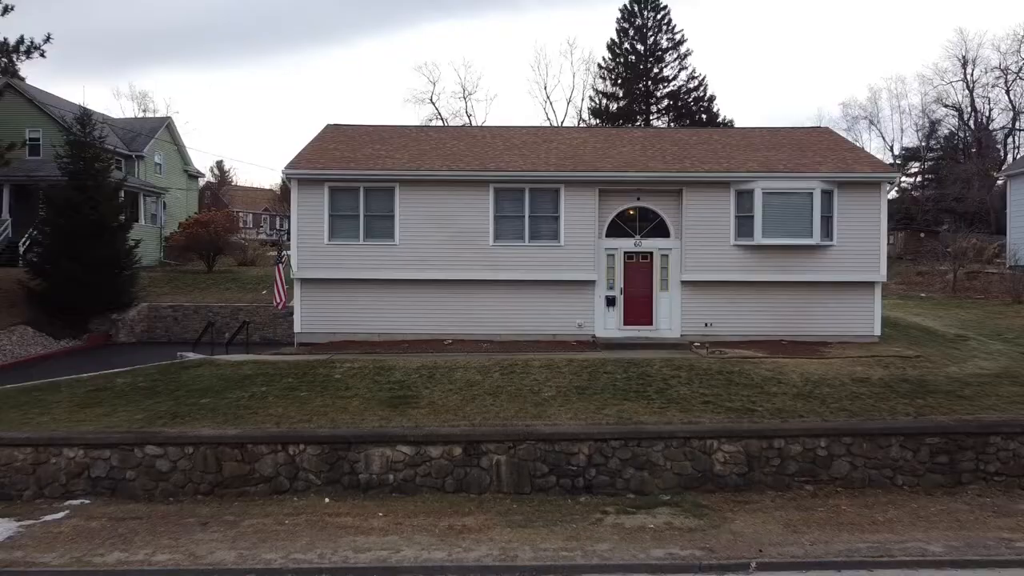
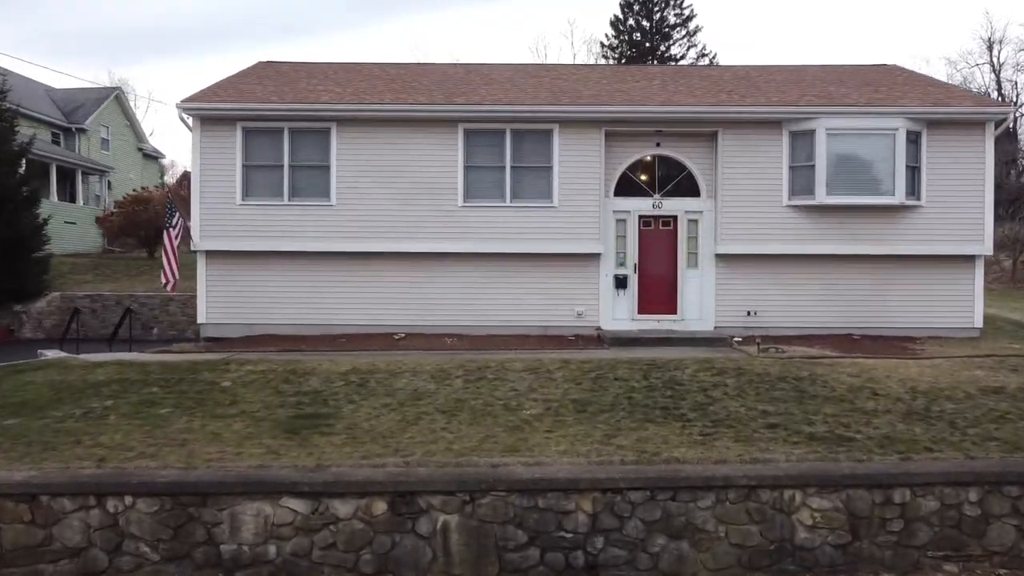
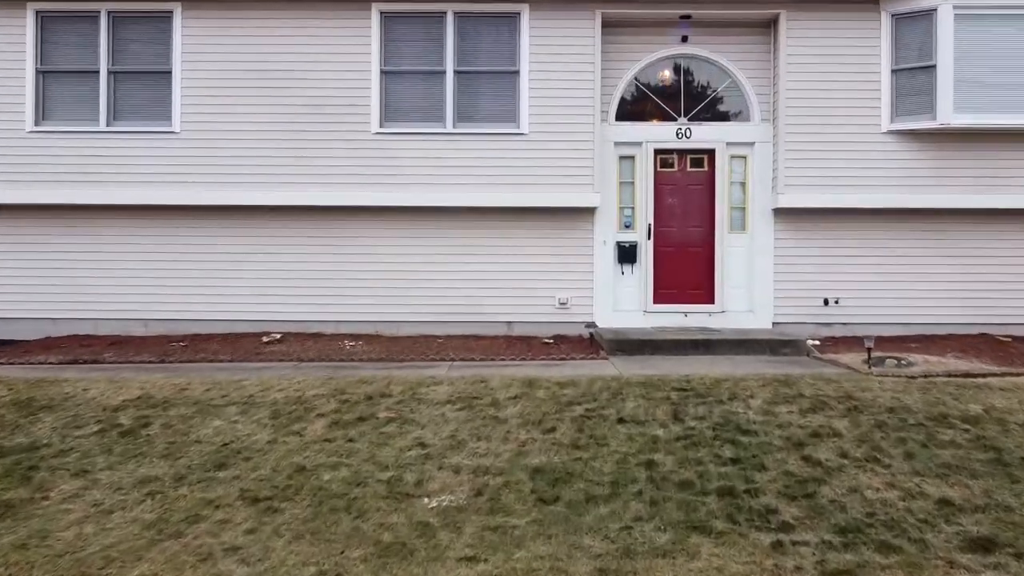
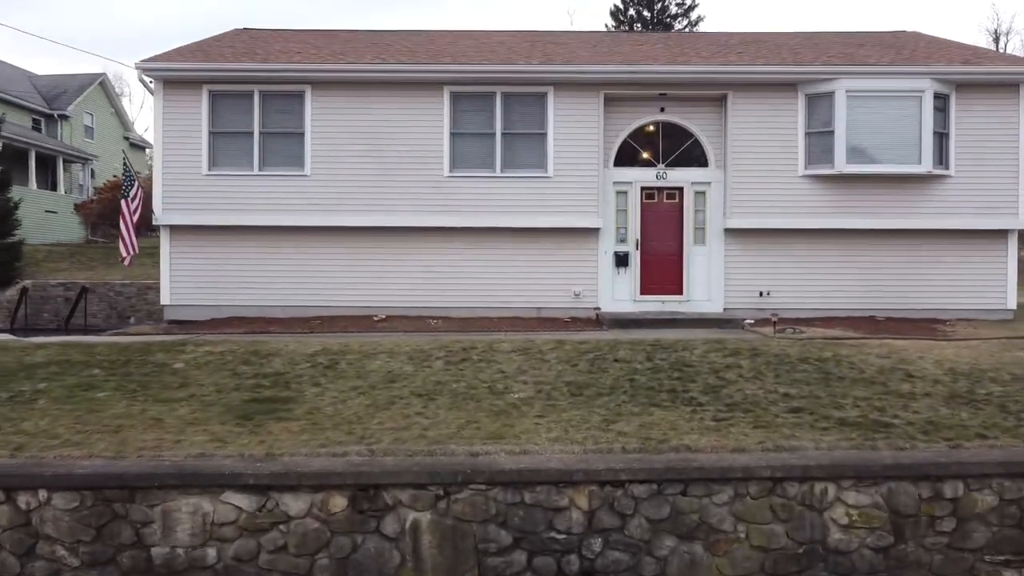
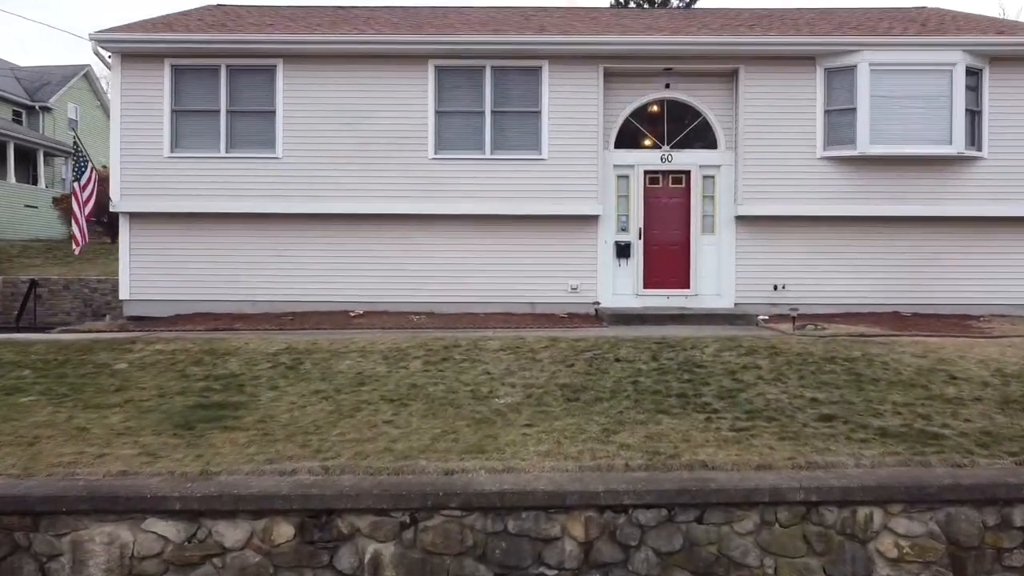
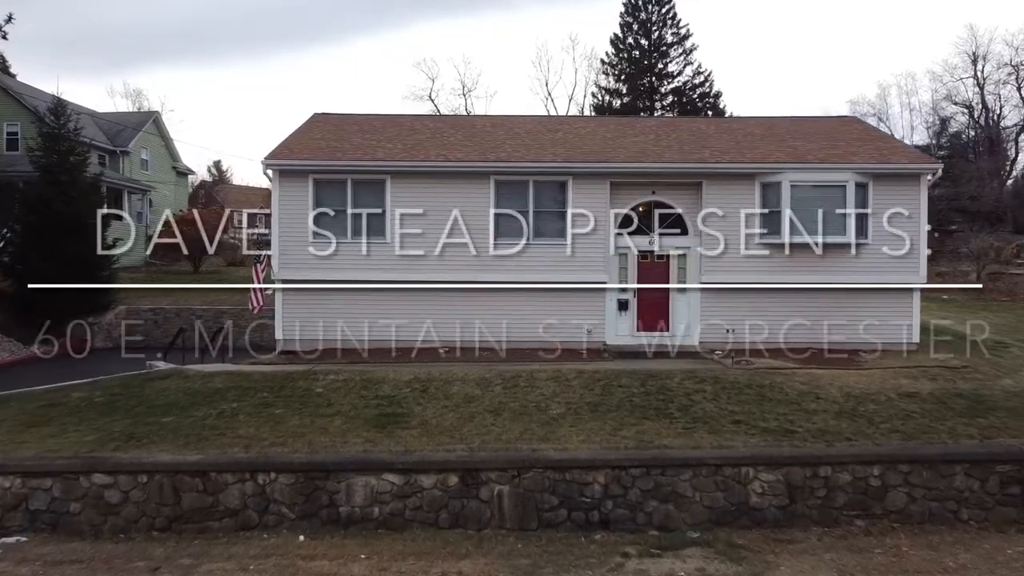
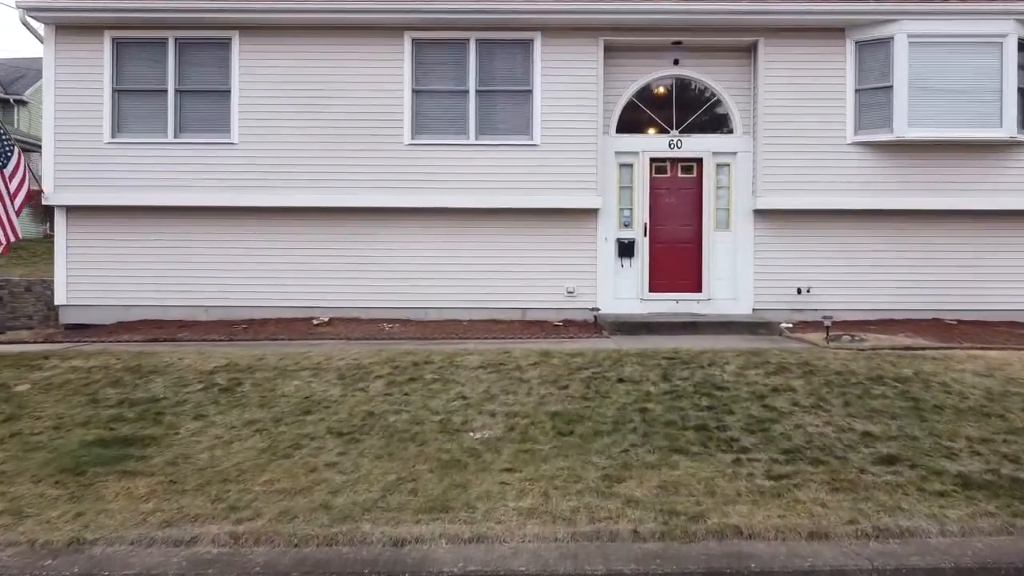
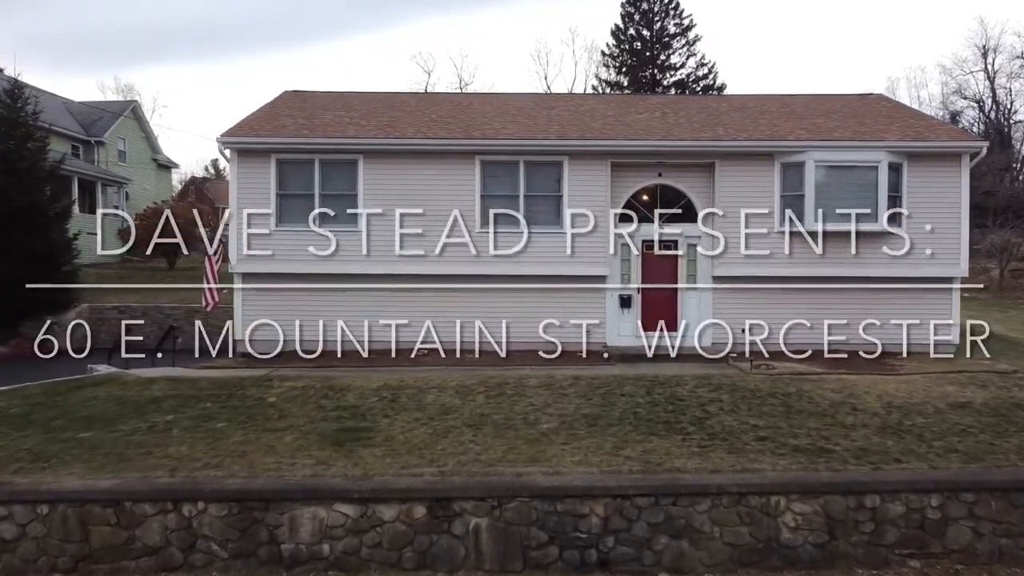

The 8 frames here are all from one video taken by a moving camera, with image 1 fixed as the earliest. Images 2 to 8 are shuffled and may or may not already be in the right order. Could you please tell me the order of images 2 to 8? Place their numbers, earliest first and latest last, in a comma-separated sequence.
6, 8, 2, 4, 5, 7, 3
